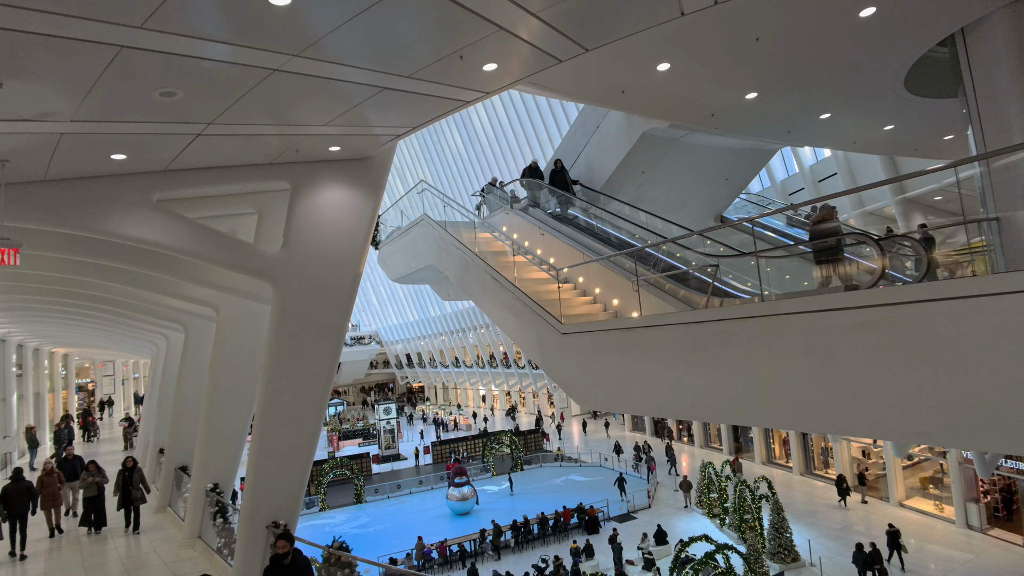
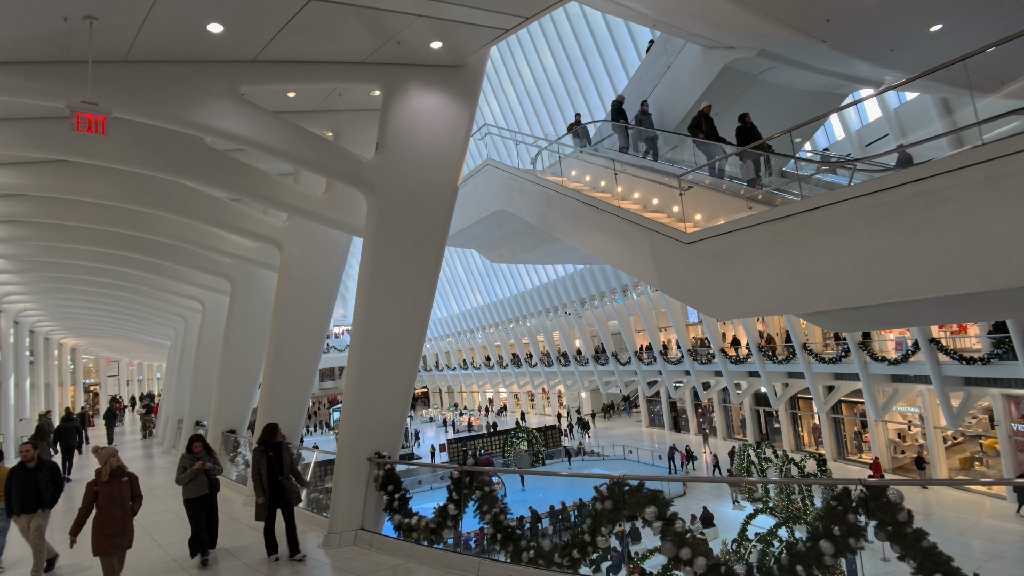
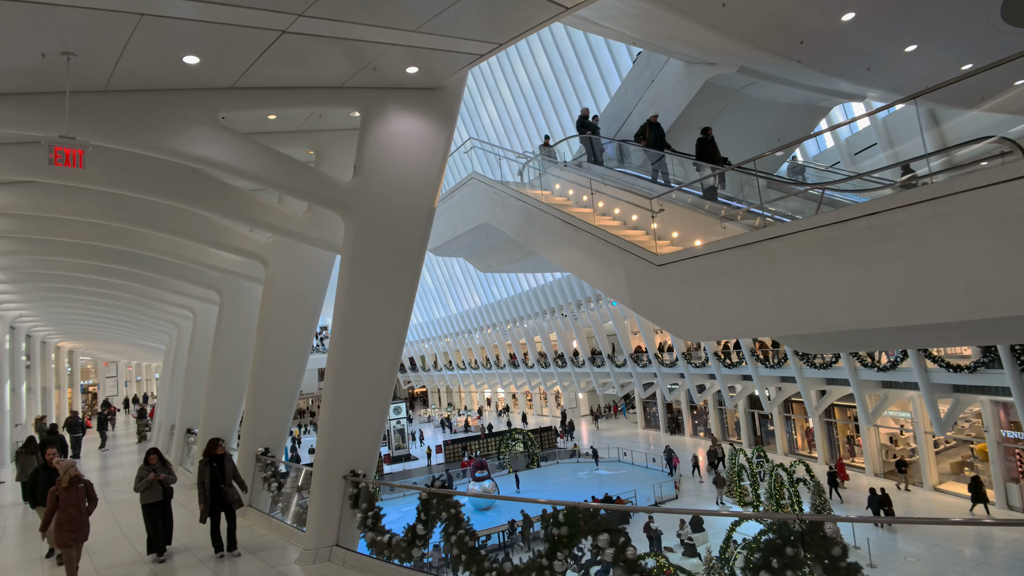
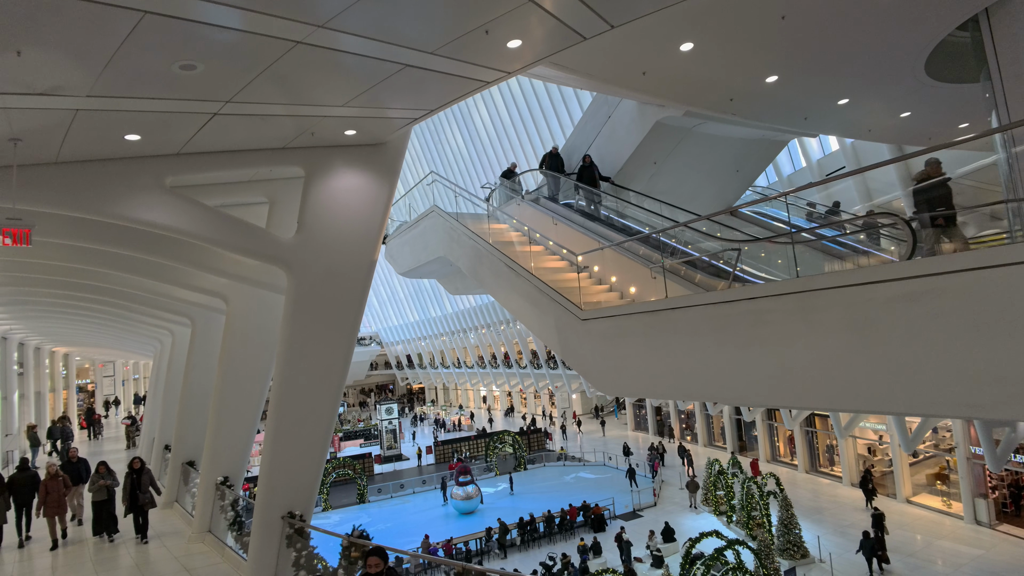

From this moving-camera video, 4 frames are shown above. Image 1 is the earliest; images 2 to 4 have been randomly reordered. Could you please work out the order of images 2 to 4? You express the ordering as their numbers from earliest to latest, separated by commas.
4, 3, 2
